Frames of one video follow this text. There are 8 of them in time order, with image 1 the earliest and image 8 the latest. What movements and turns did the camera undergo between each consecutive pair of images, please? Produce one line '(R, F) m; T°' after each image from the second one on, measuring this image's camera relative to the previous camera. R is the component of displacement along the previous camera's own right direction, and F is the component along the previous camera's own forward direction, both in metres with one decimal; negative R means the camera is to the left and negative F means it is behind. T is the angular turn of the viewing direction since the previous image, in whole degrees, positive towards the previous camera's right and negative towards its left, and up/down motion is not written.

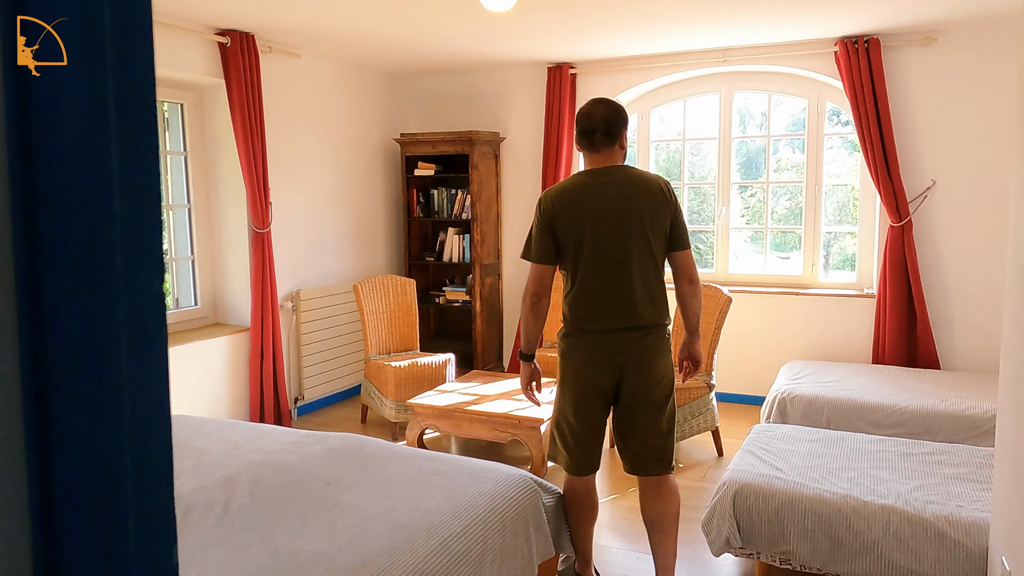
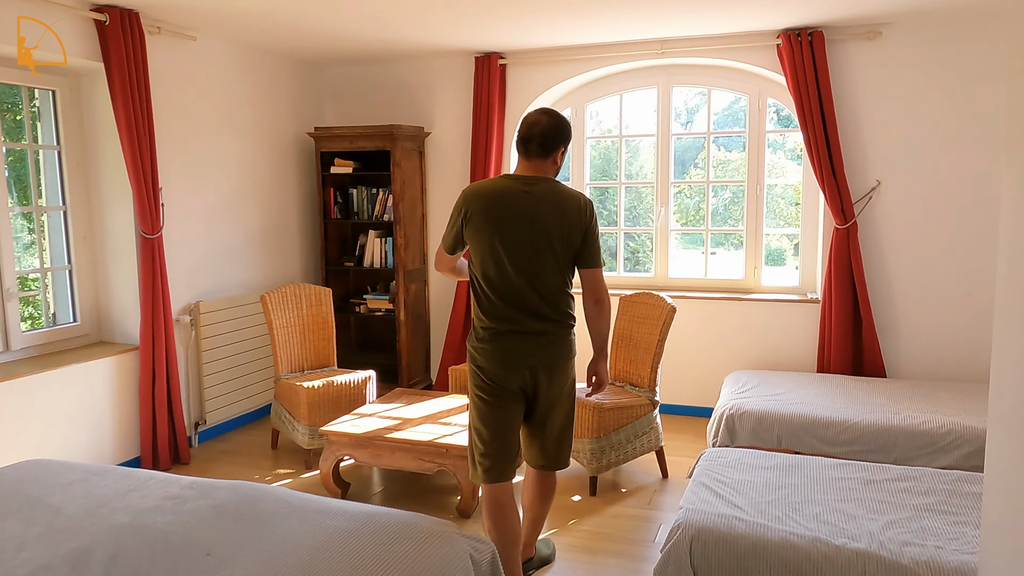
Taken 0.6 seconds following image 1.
(0.0, +0.3) m; +5°
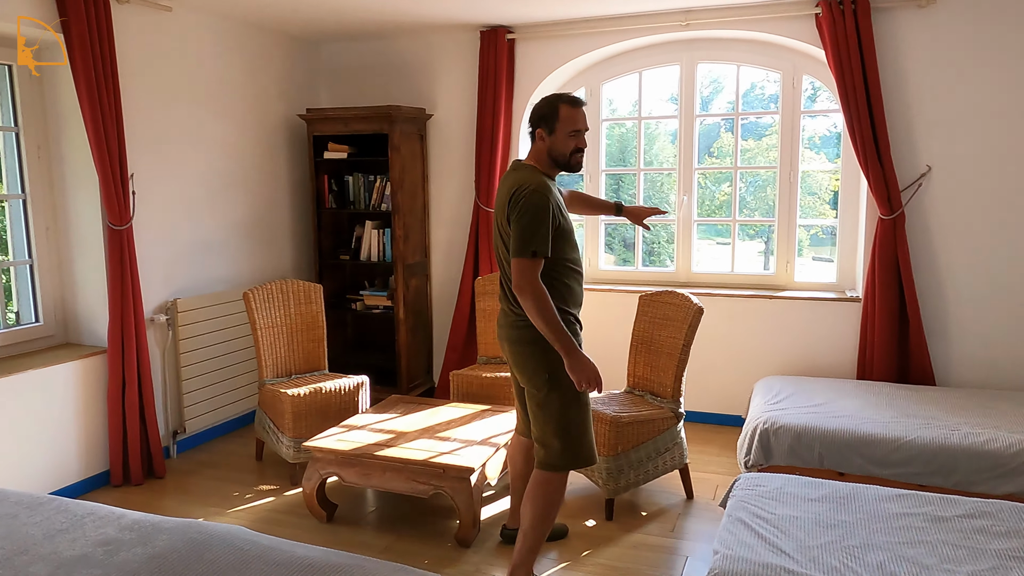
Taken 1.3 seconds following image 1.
(0.0, +0.4) m; -1°
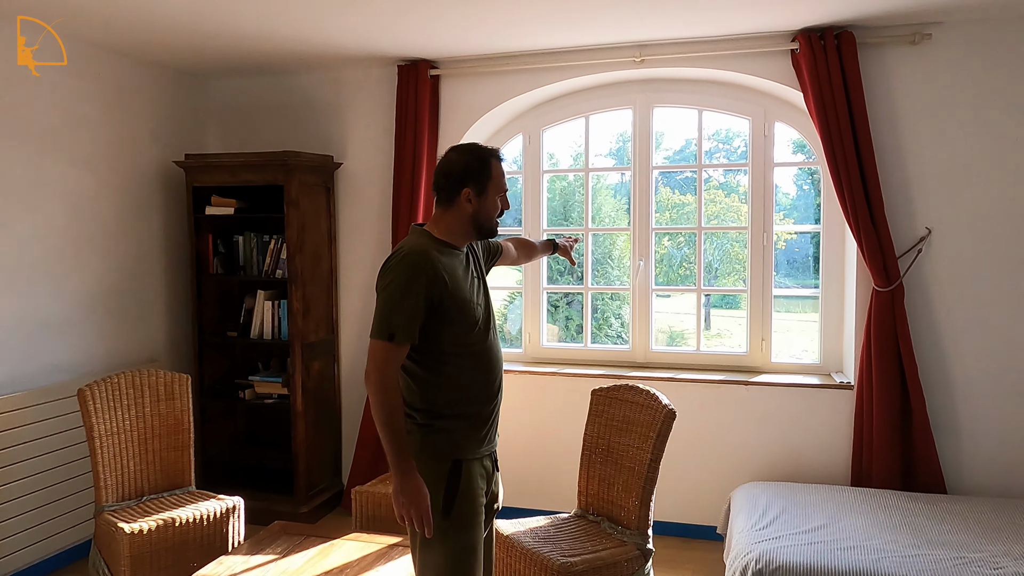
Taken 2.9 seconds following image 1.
(+0.1, +0.7) m; +4°
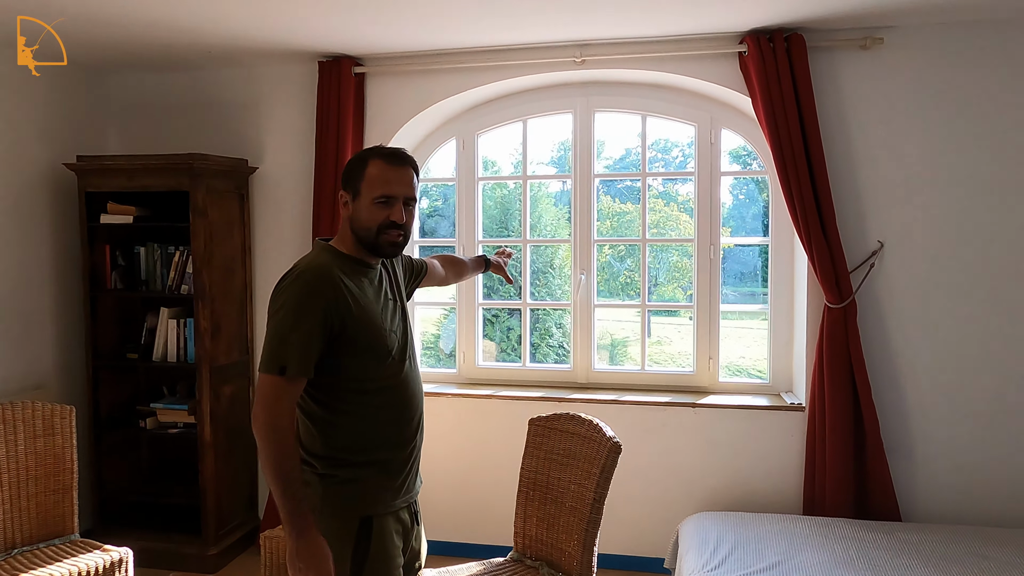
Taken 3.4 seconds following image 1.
(0.0, +0.2) m; +4°
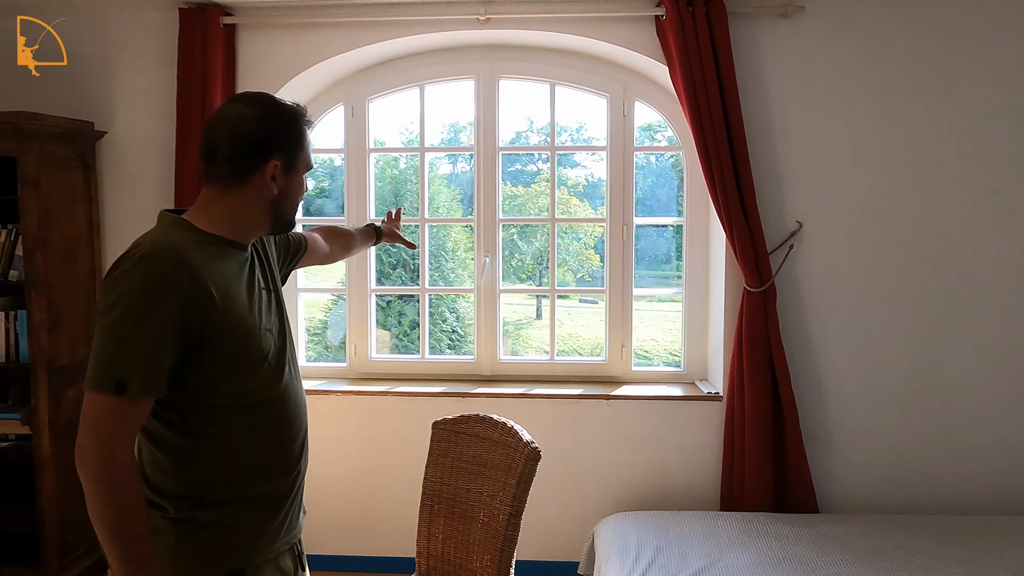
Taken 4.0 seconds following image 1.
(0.0, +0.3) m; +8°
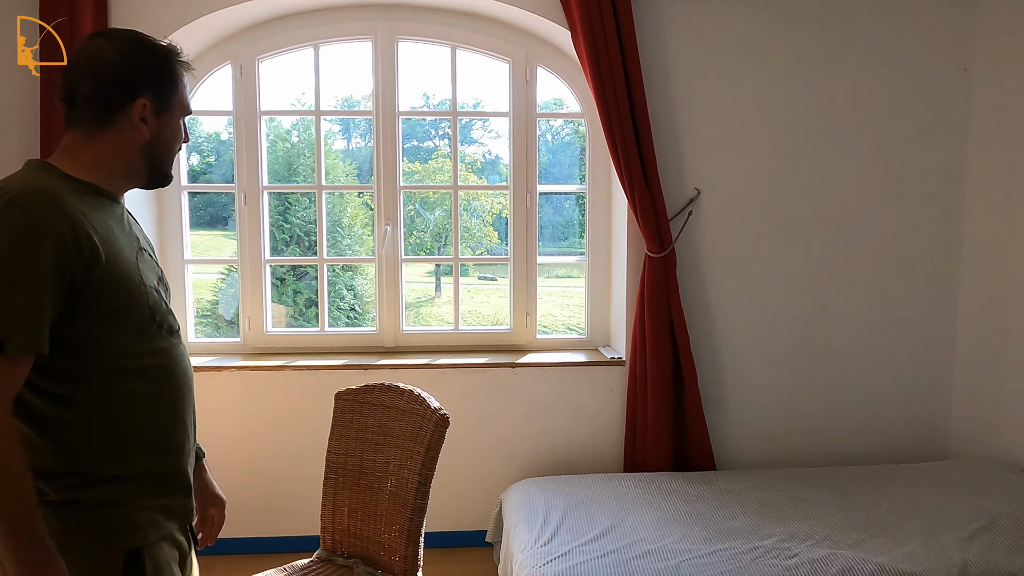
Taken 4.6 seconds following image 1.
(0.0, 0.0) m; +8°
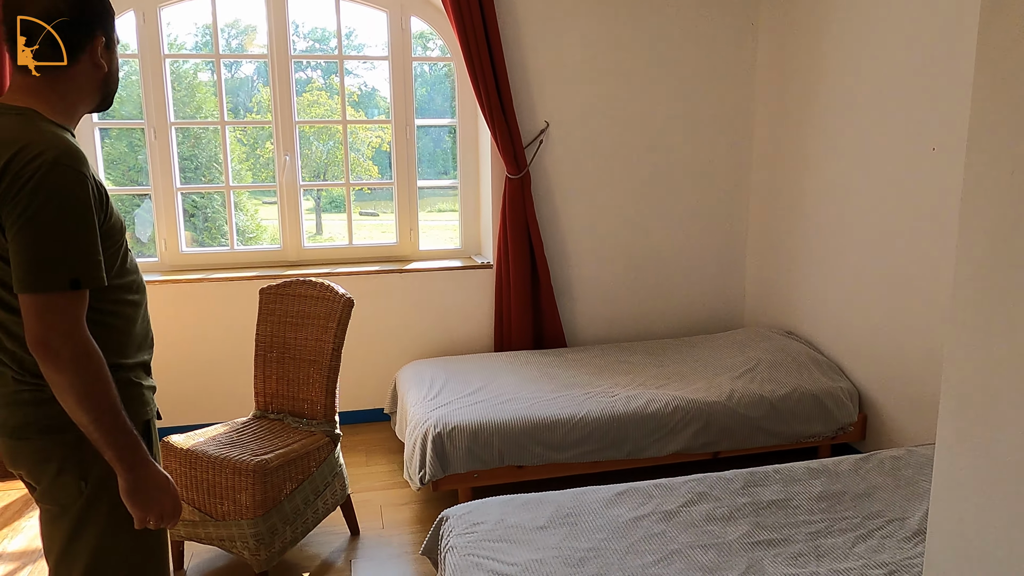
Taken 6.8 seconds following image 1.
(0.0, -0.6) m; +9°
